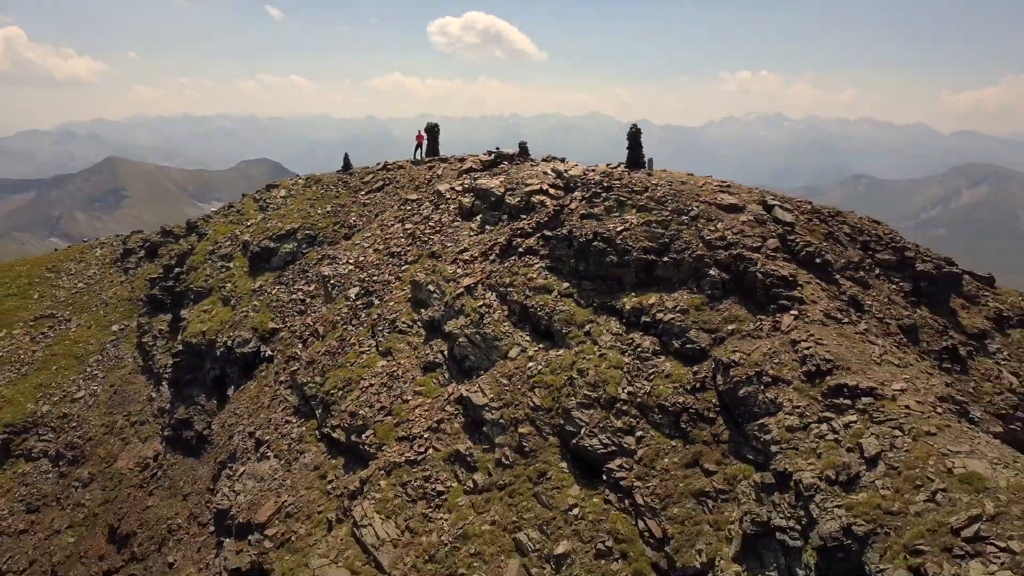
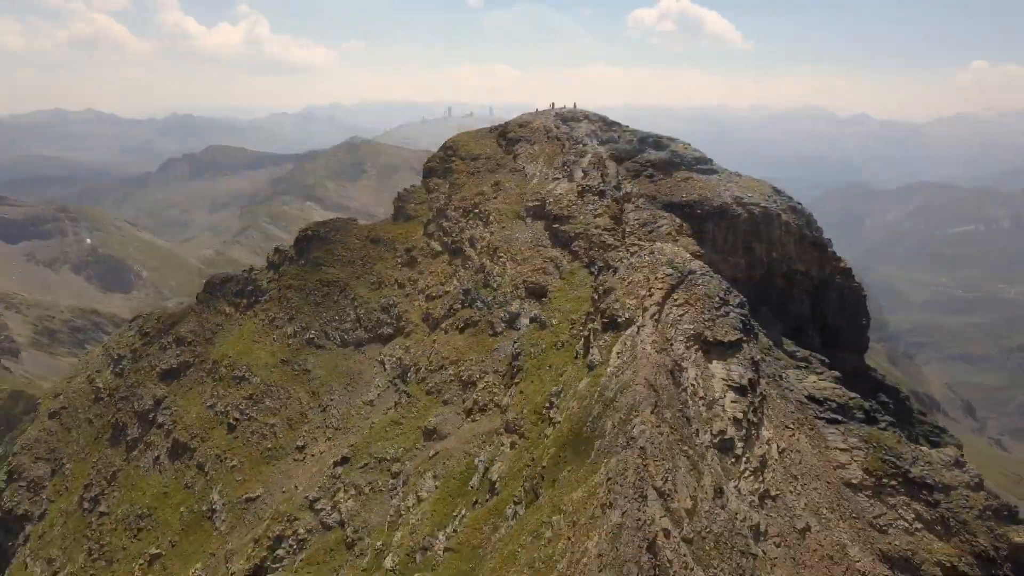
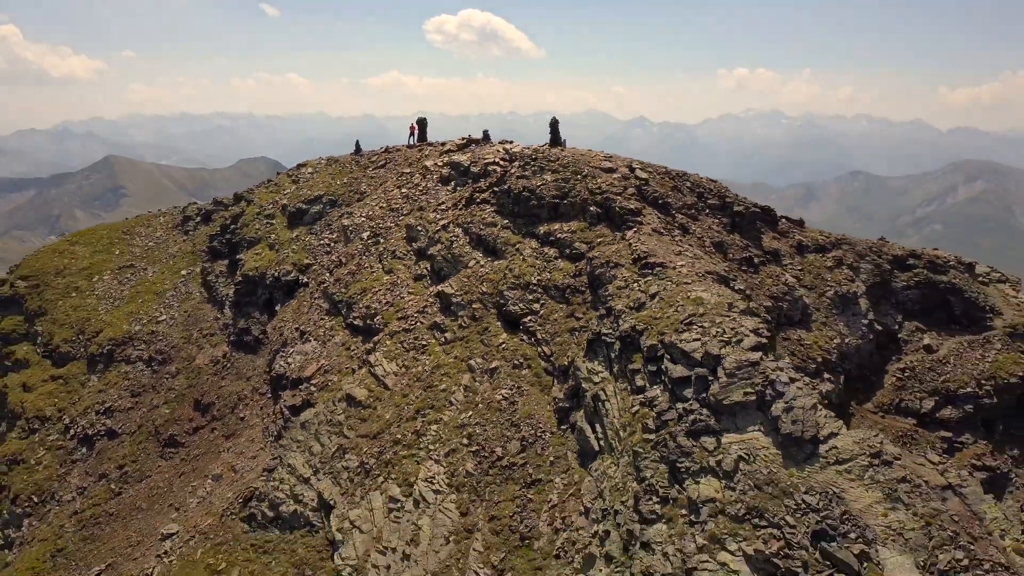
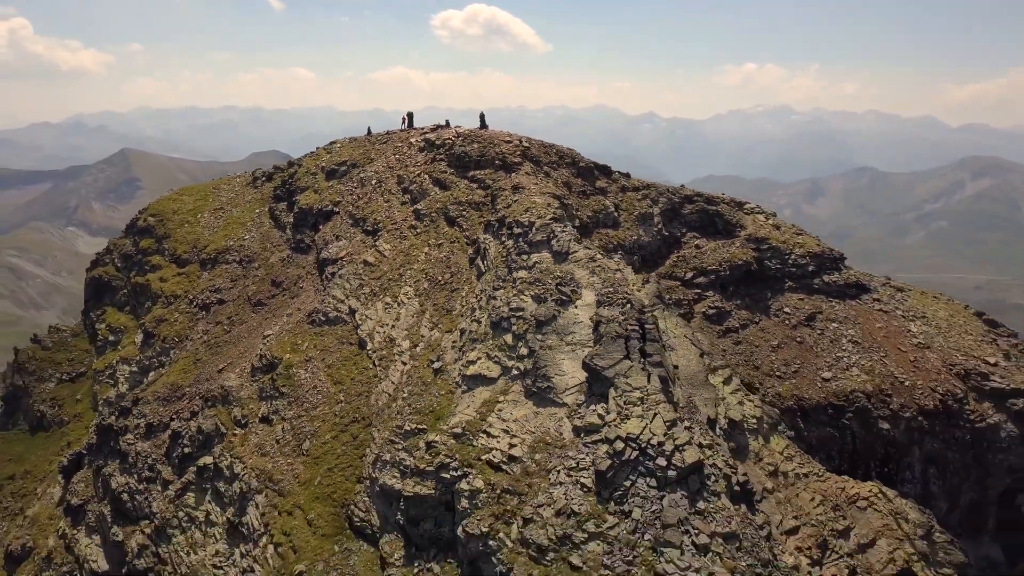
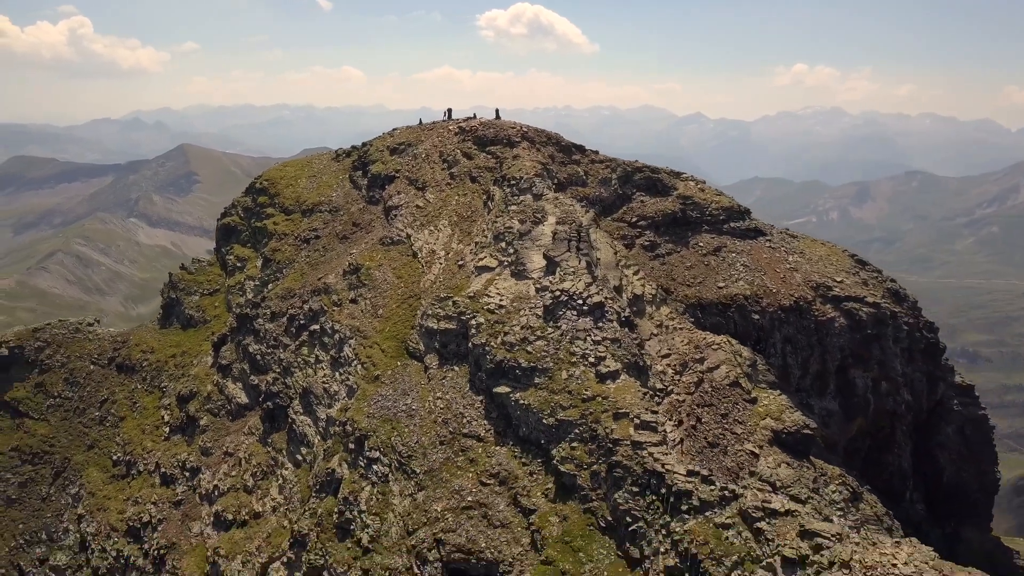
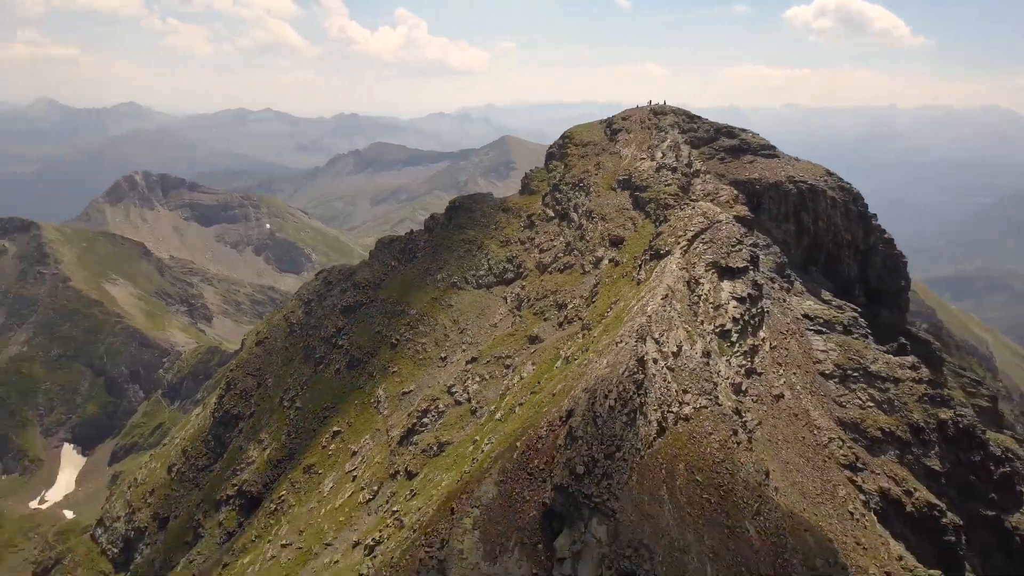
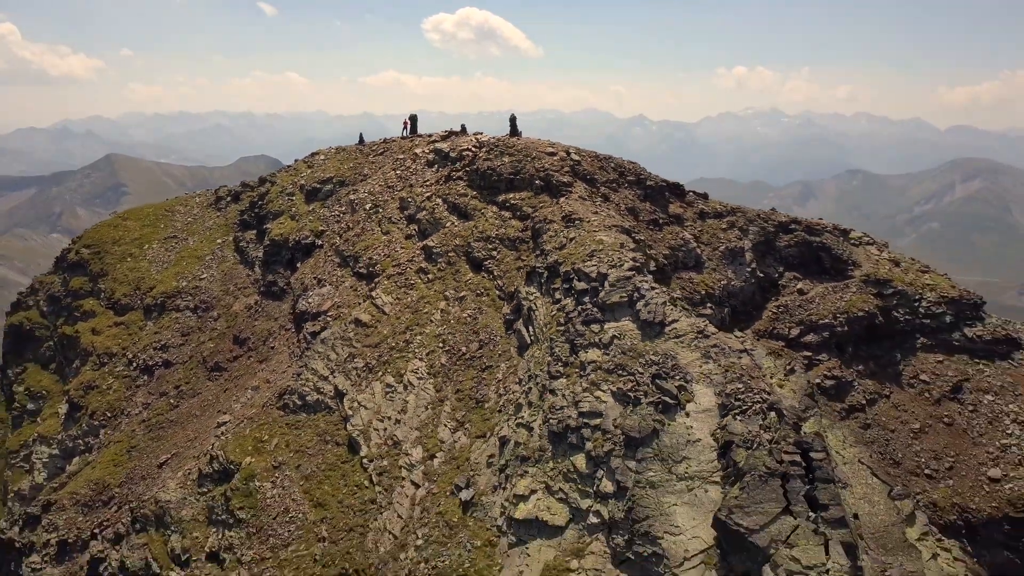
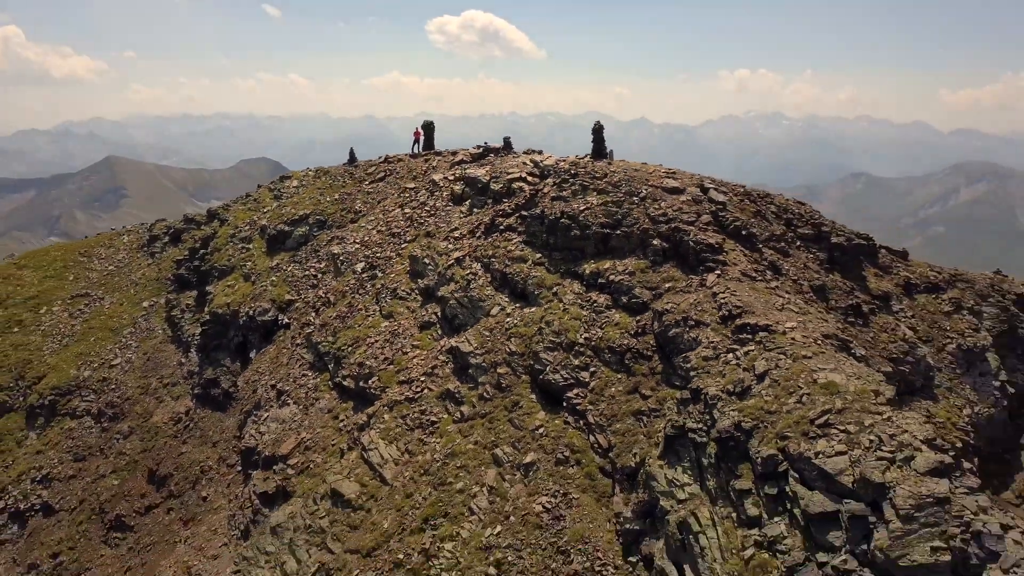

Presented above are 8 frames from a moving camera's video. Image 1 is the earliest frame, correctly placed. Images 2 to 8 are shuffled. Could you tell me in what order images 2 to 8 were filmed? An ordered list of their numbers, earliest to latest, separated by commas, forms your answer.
8, 3, 7, 4, 5, 2, 6
